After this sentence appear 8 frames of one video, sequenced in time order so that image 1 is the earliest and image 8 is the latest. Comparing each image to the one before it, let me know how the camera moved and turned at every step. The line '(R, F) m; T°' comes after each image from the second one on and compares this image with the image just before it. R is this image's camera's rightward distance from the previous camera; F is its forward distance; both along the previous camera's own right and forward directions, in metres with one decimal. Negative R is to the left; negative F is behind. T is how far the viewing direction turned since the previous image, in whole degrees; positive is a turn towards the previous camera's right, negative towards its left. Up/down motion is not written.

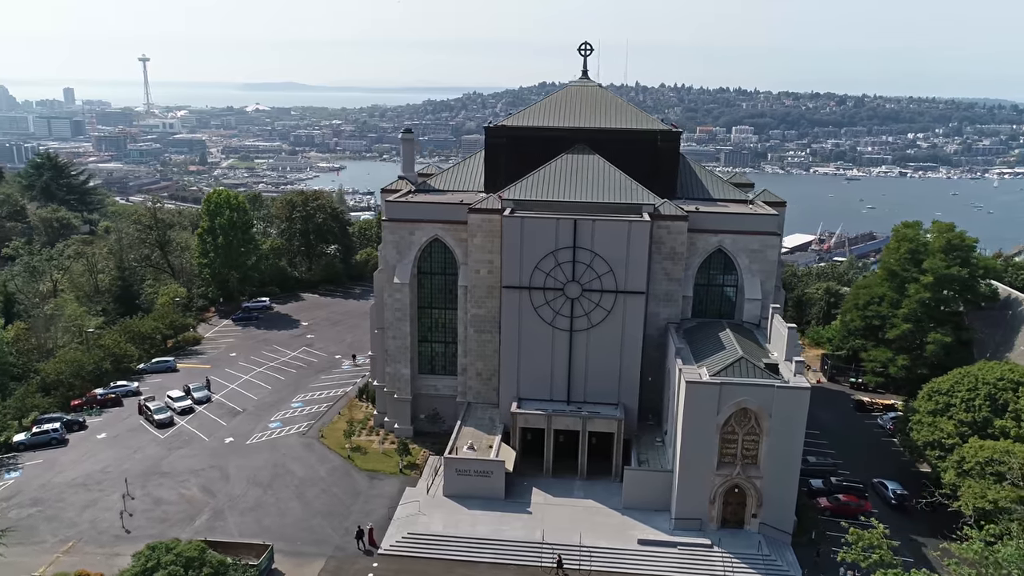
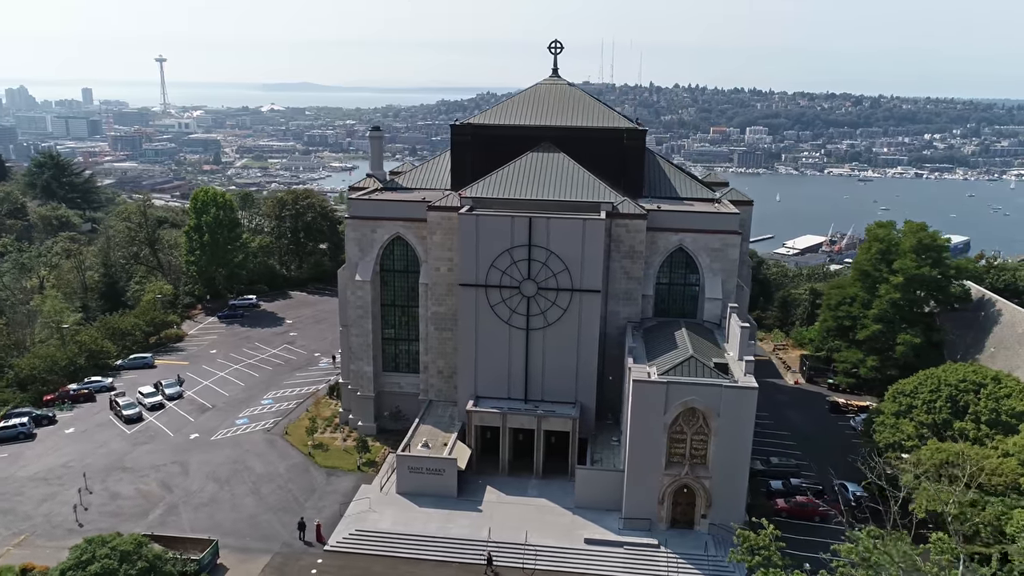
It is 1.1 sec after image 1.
(+2.7, +0.1) m; -1°
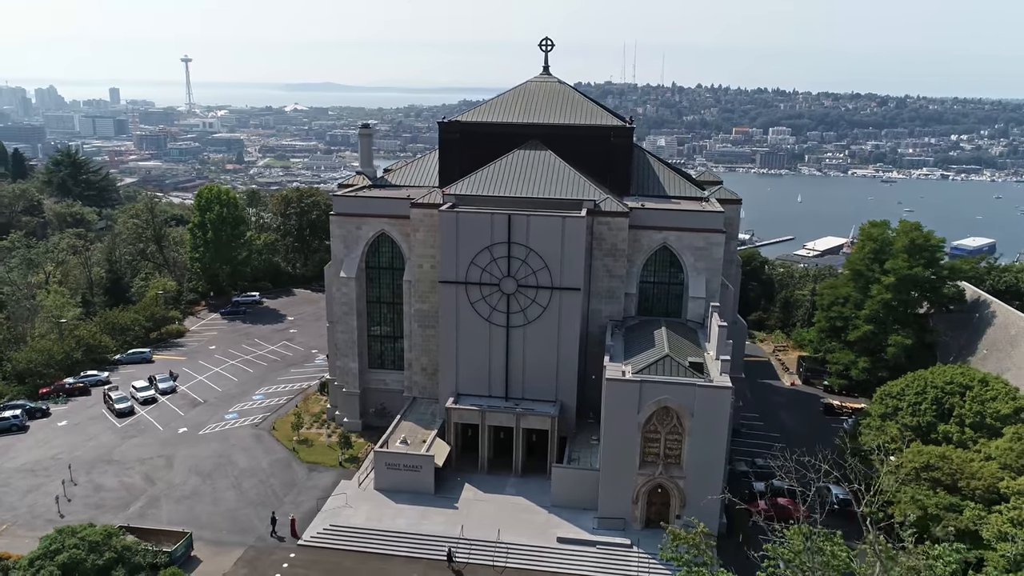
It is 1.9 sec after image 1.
(+1.8, +0.1) m; -1°
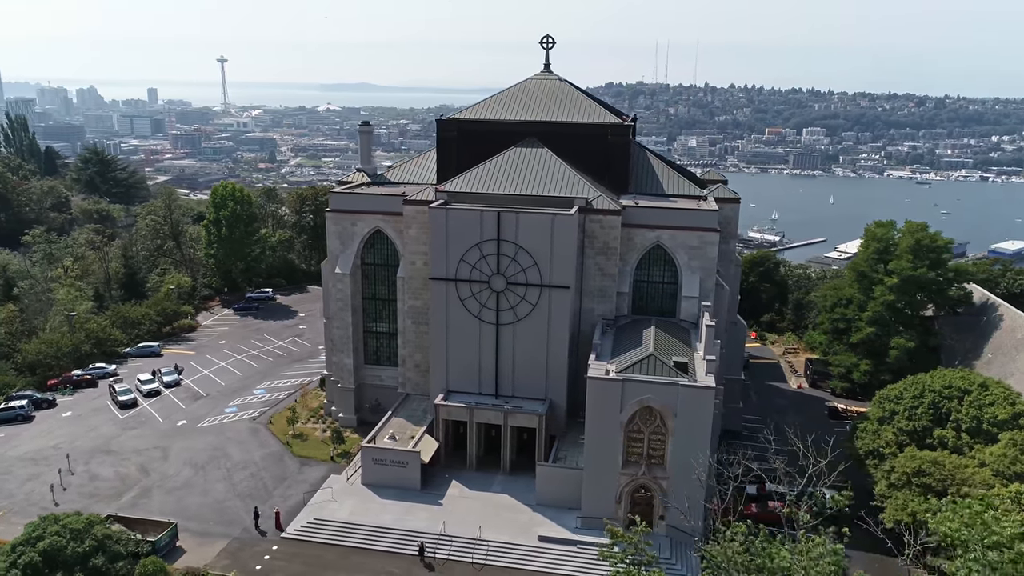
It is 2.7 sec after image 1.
(+1.8, +0.1) m; -2°
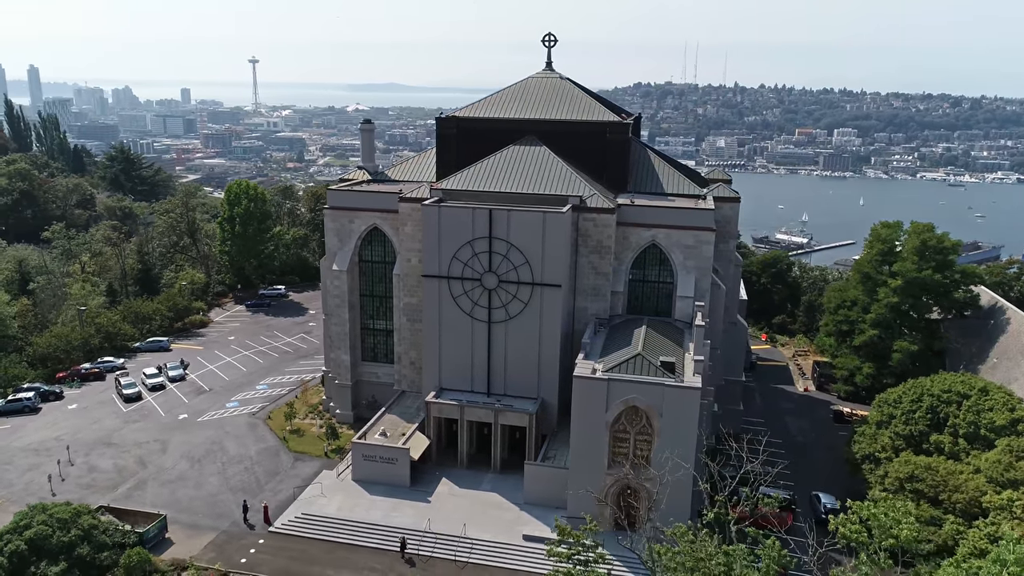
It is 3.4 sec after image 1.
(+1.5, +0.1) m; -2°
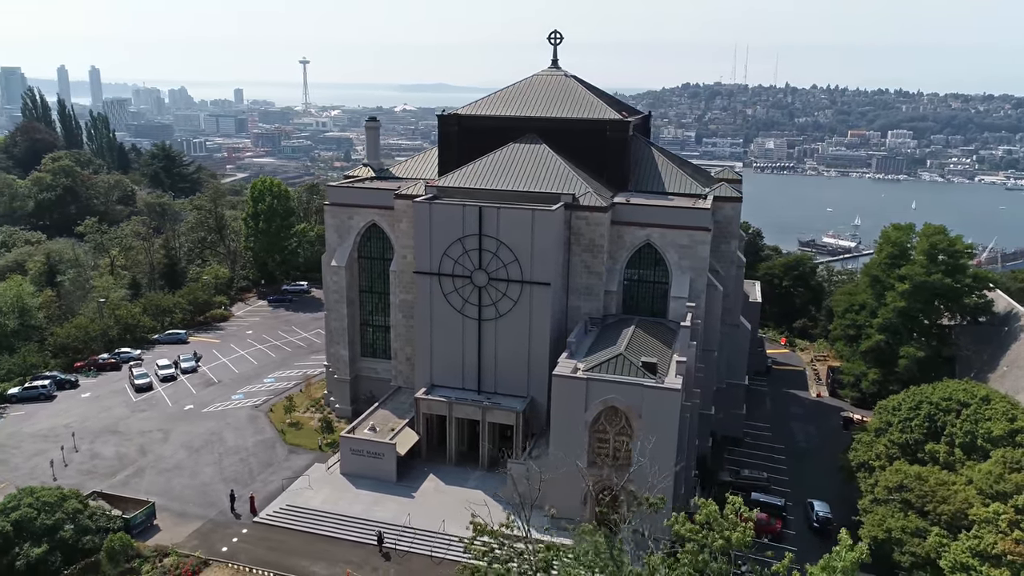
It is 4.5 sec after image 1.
(+2.4, +0.2) m; -3°
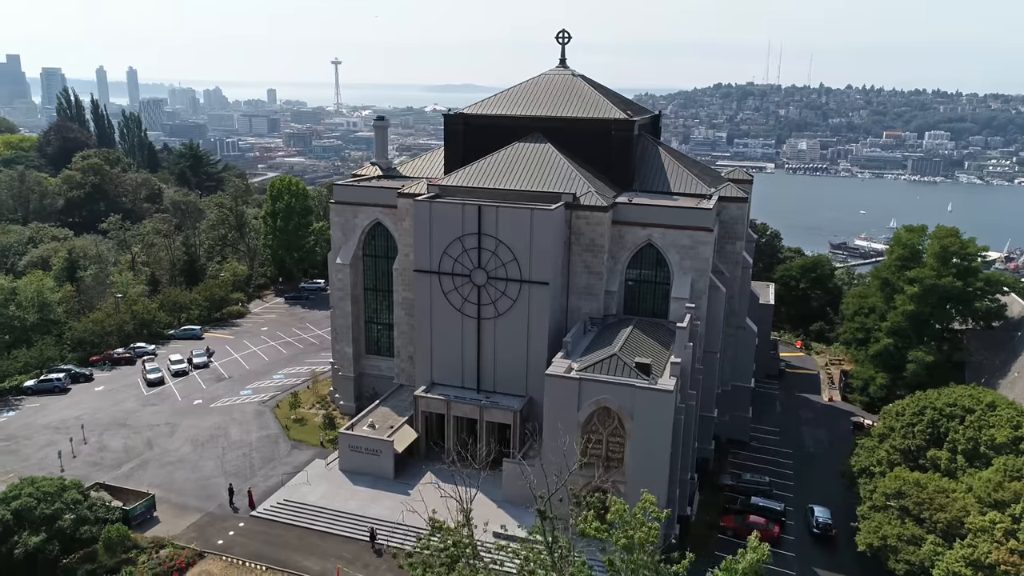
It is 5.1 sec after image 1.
(+1.3, 0.0) m; -2°
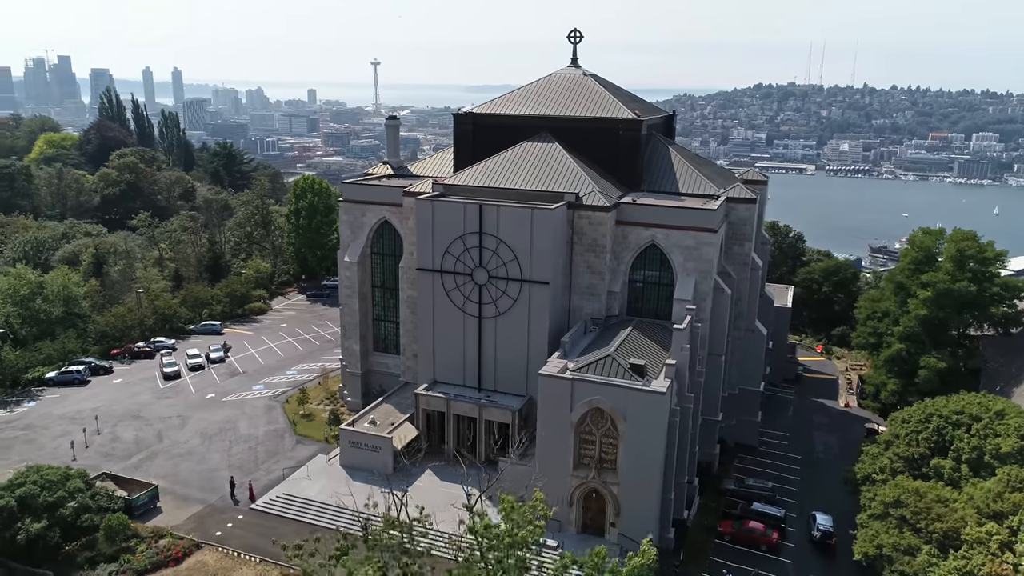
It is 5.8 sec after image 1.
(+1.5, 0.0) m; -3°
